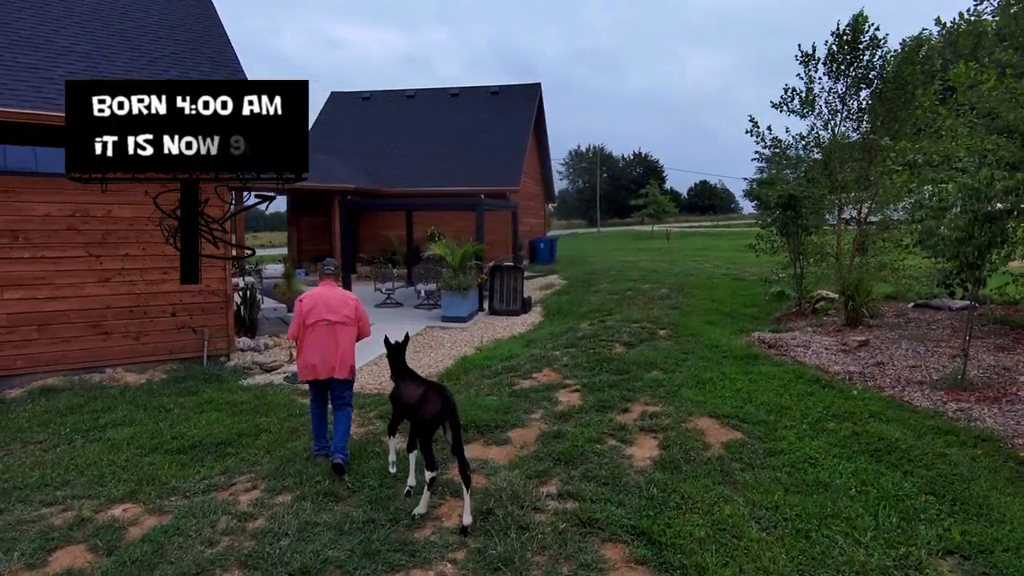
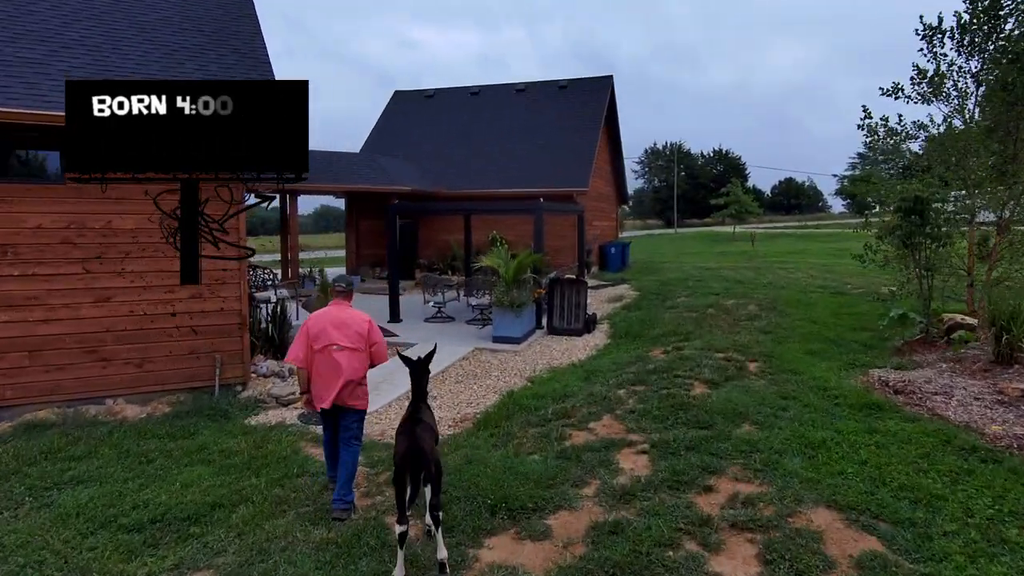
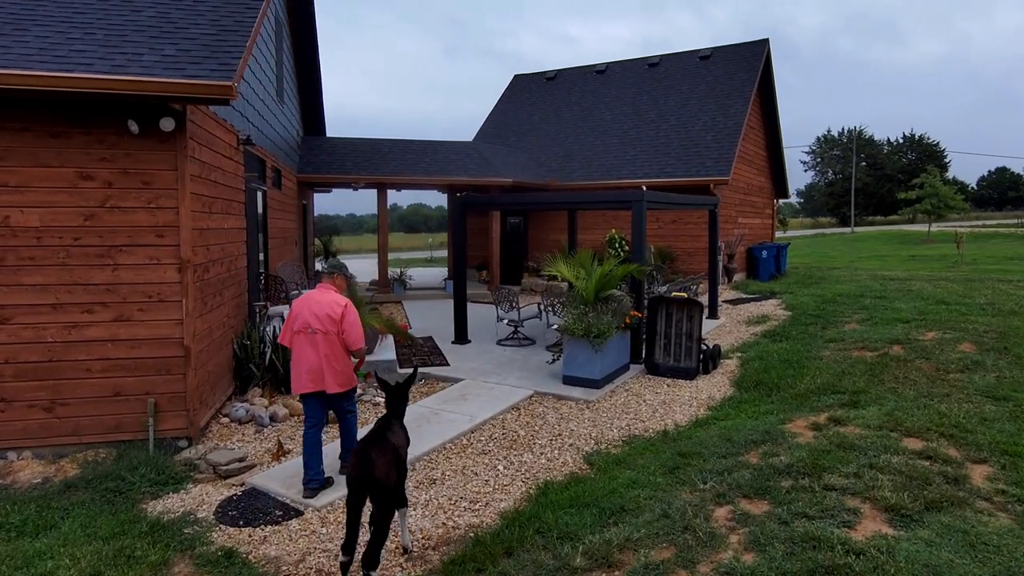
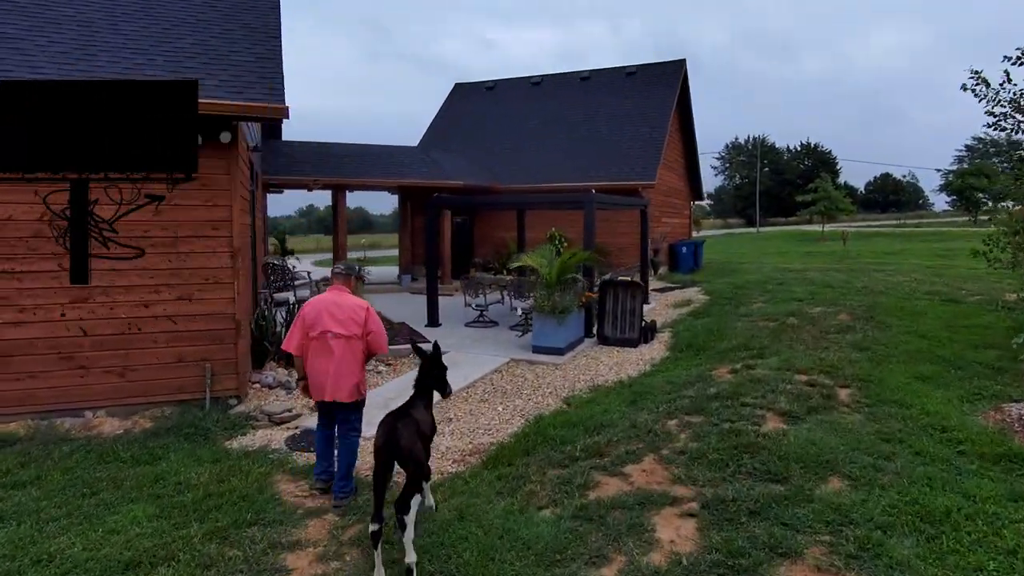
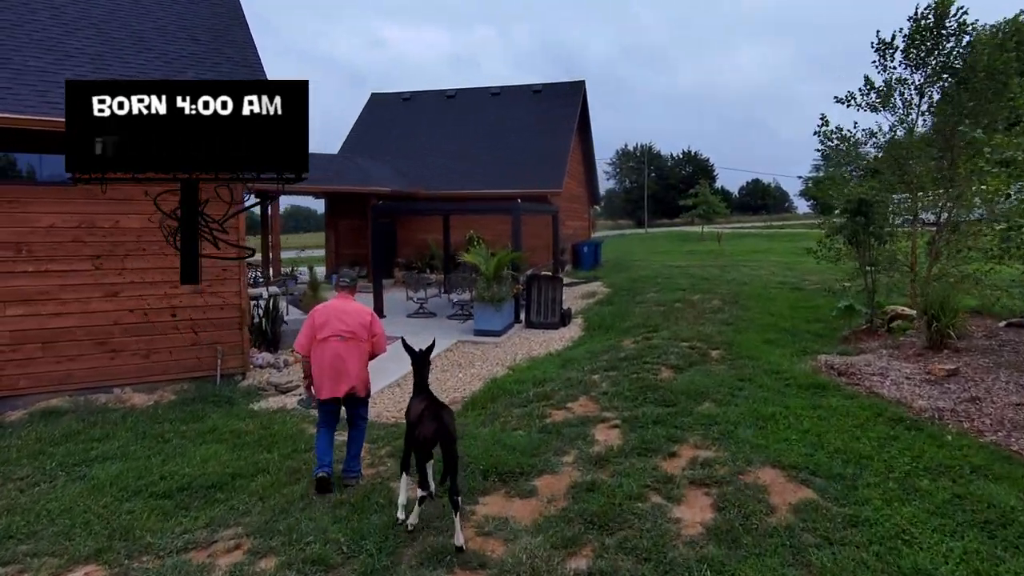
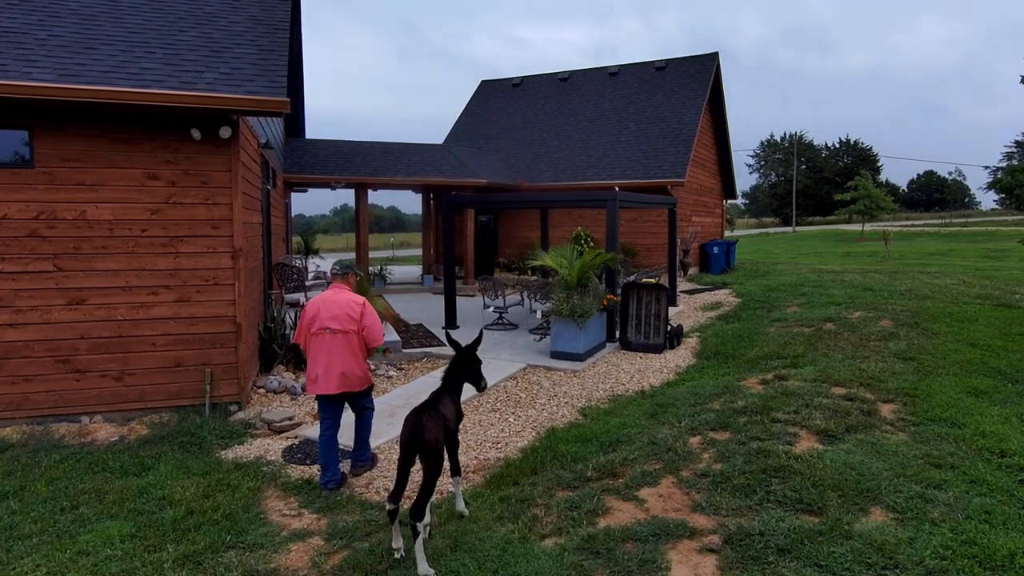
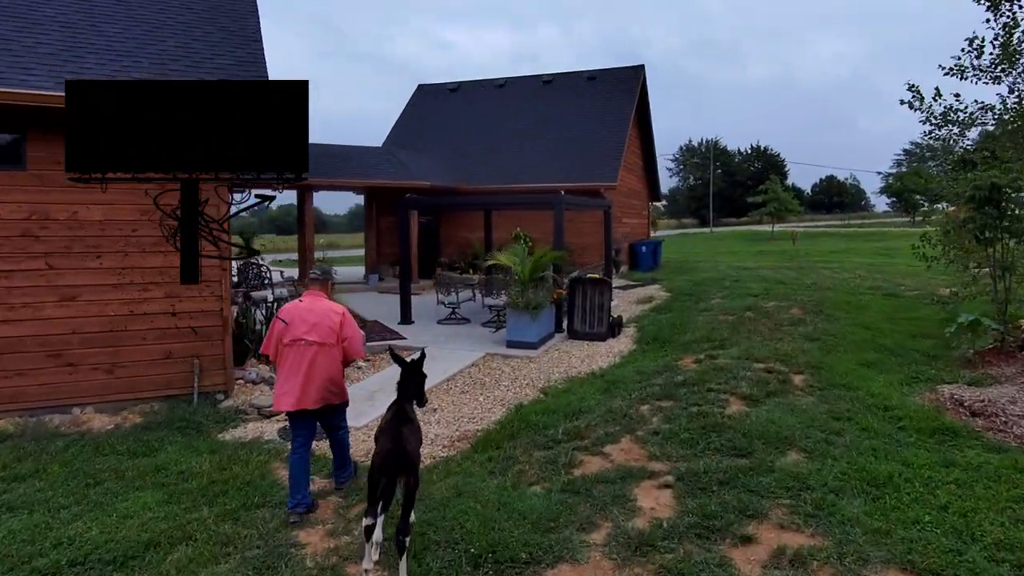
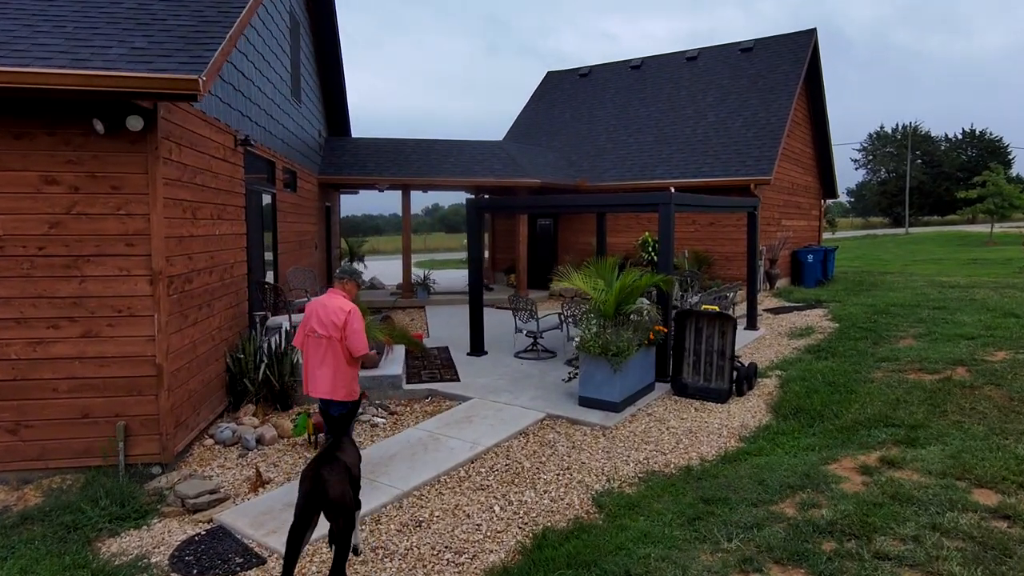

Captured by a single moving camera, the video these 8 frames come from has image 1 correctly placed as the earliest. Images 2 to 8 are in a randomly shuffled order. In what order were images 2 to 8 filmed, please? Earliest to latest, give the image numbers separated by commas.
5, 2, 7, 4, 6, 3, 8
